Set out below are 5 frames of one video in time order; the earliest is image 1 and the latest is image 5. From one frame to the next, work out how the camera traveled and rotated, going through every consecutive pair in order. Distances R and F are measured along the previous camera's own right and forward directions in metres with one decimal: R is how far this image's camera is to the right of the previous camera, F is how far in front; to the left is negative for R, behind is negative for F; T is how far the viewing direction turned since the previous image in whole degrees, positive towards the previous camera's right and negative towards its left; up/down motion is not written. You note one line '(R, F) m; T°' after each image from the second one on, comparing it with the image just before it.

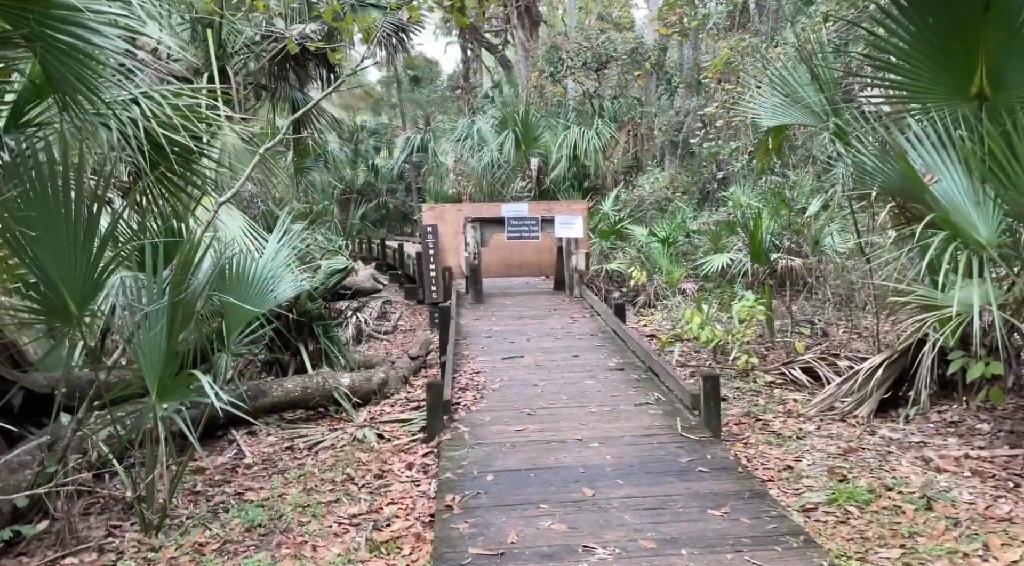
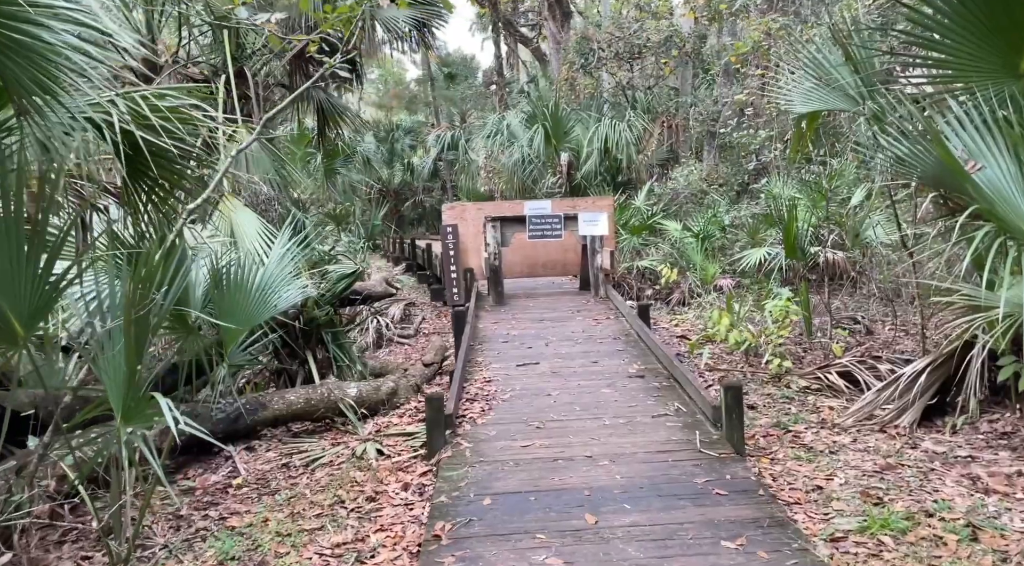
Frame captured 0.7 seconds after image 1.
(+0.2, +0.2) m; -3°
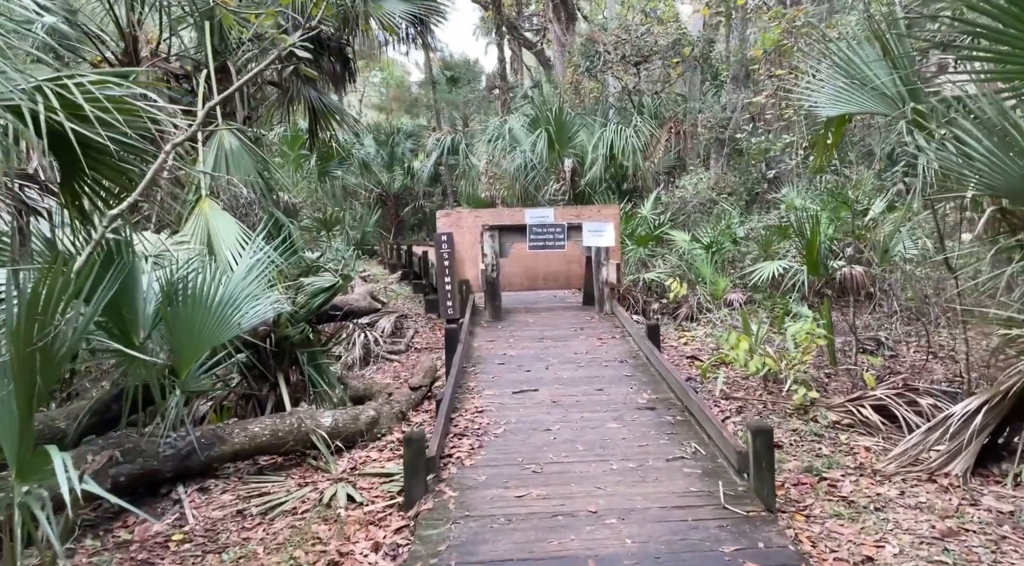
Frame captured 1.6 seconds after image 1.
(0.0, +0.4) m; 0°
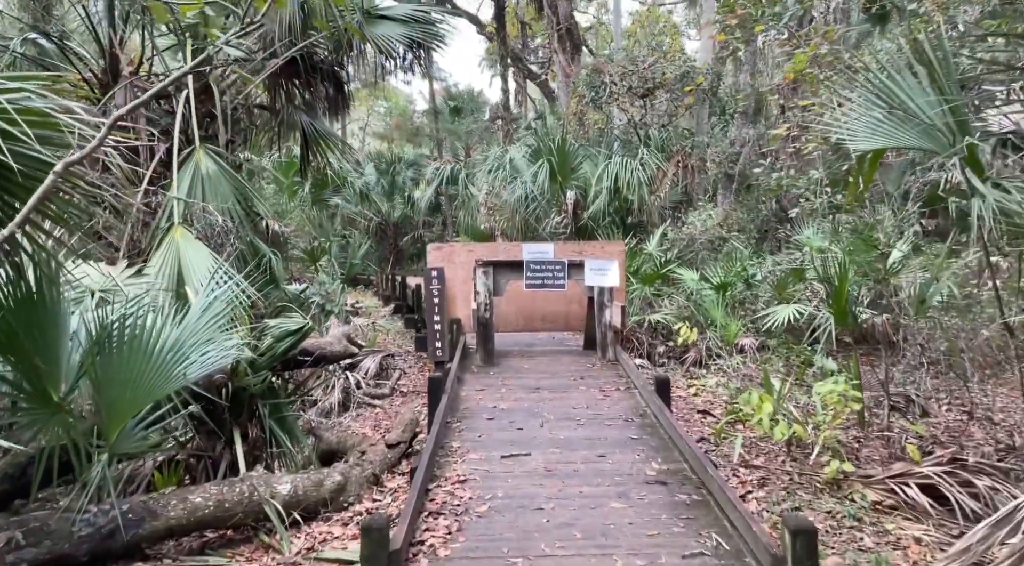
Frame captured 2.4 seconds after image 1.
(0.0, +0.4) m; 0°
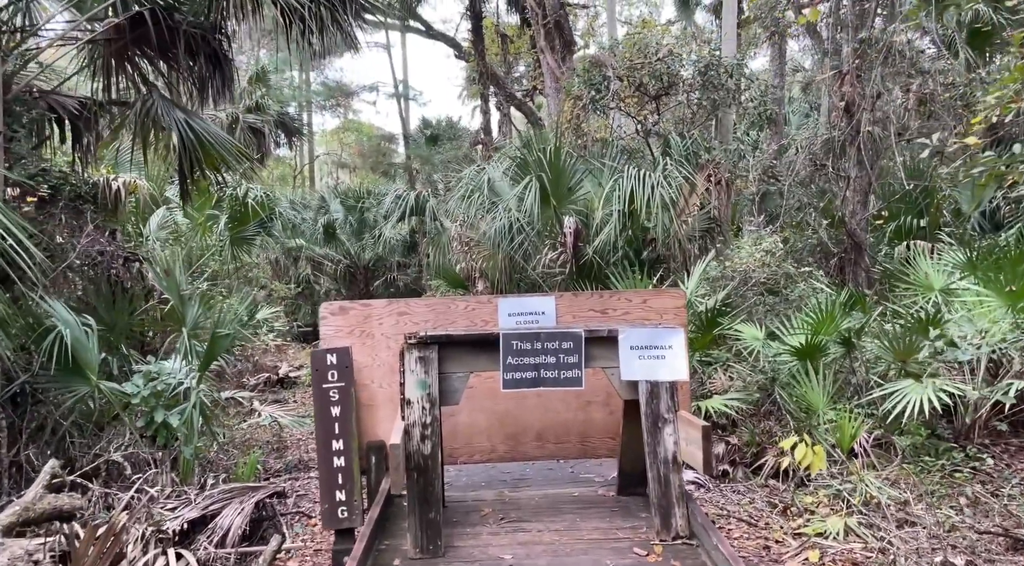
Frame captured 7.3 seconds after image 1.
(+0.1, +2.5) m; +1°
